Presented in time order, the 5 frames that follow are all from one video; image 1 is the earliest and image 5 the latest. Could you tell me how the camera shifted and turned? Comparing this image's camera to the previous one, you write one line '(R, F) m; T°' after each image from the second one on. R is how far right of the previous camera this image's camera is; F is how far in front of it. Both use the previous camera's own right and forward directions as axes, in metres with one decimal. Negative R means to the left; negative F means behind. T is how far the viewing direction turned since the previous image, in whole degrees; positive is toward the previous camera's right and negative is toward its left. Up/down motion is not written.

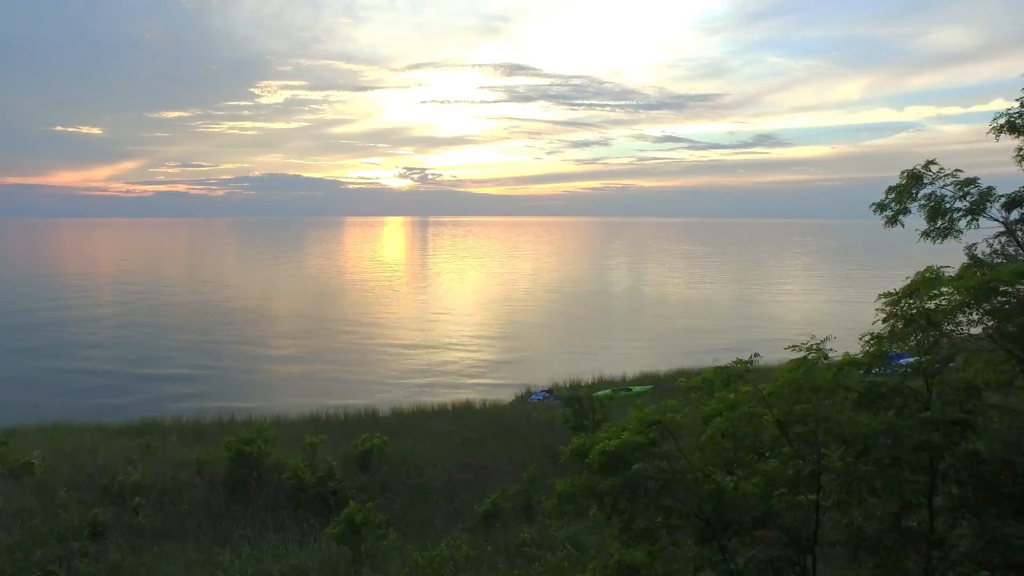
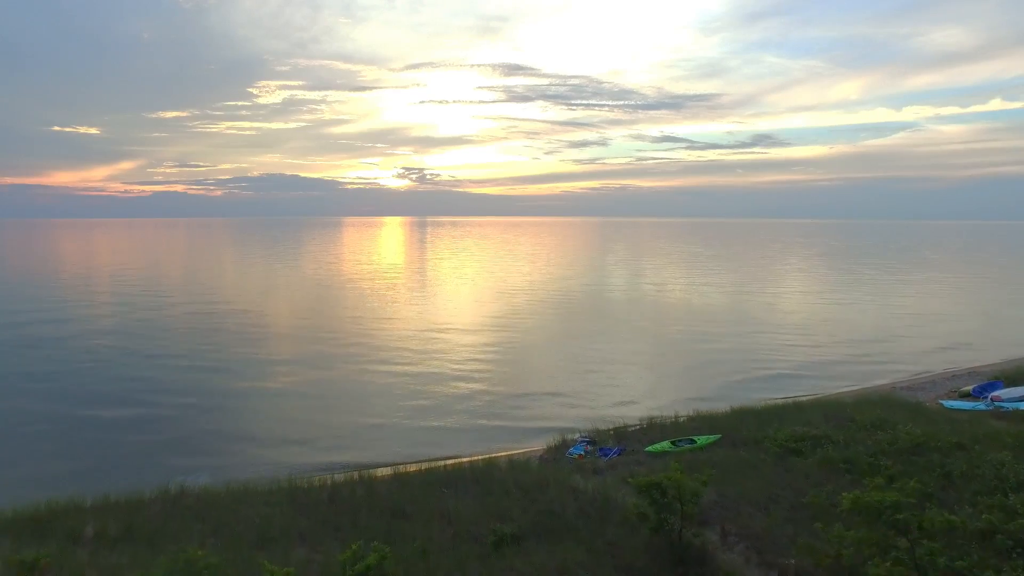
(-0.3, +1.0) m; 0°
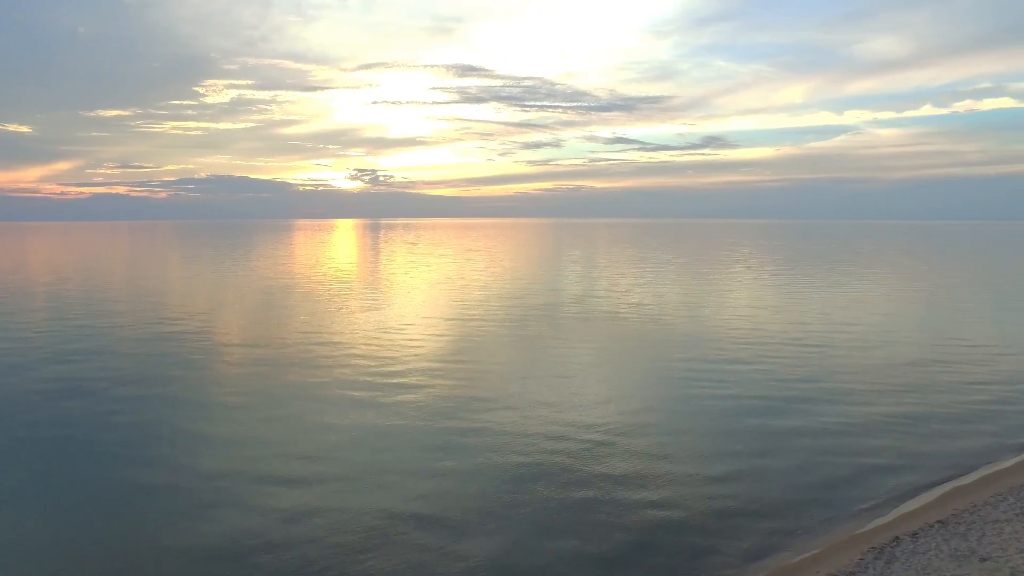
(-0.8, +2.9) m; +4°
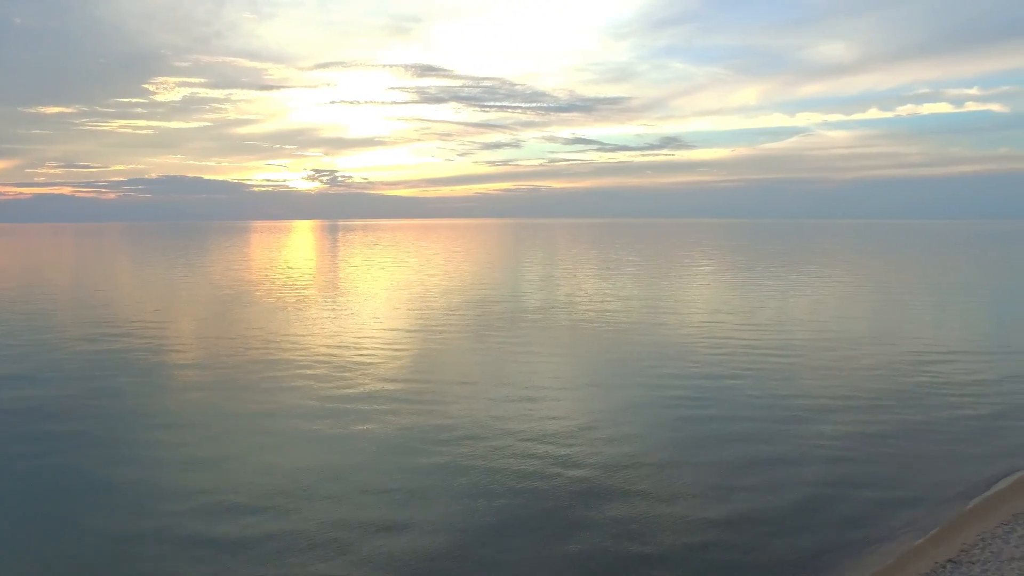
(-0.3, +1.9) m; +3°
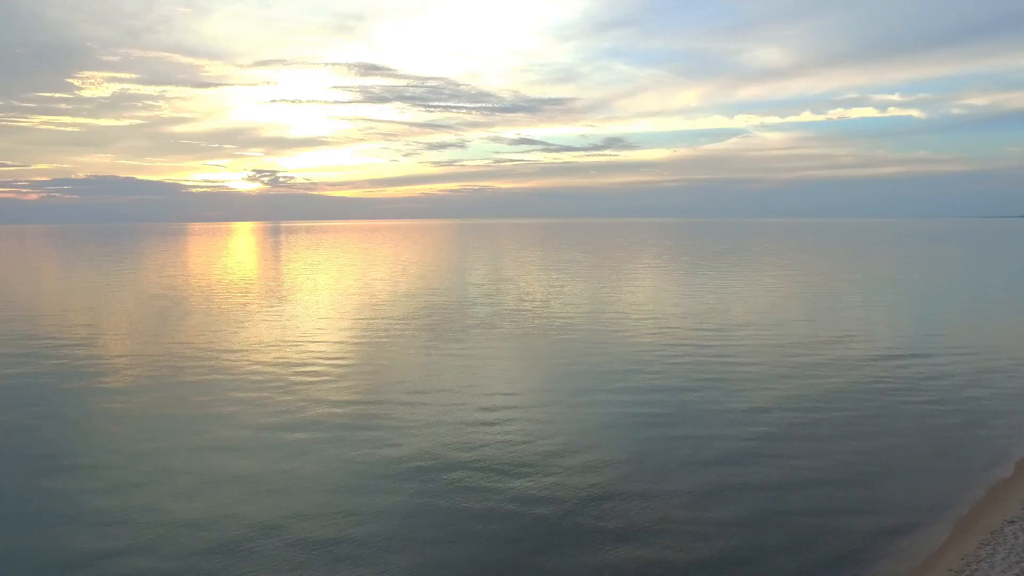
(-0.8, +3.9) m; +4°
